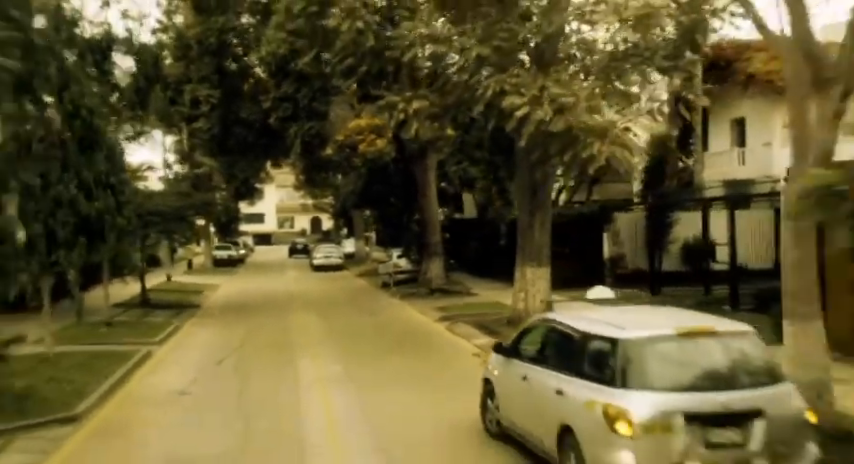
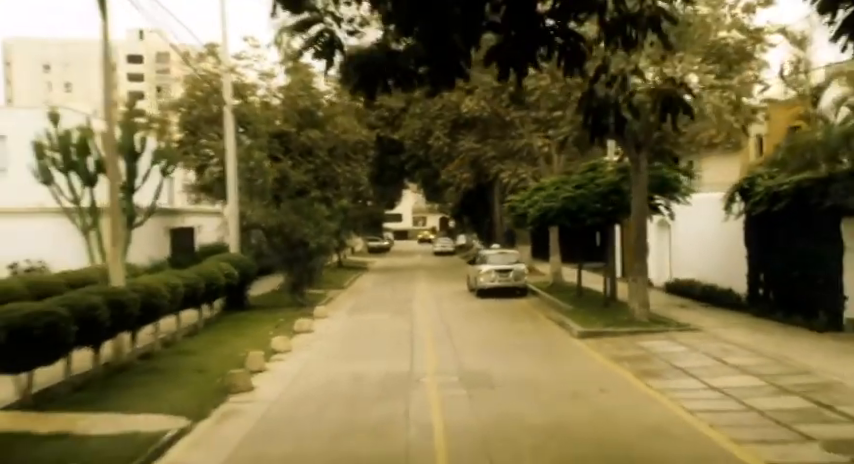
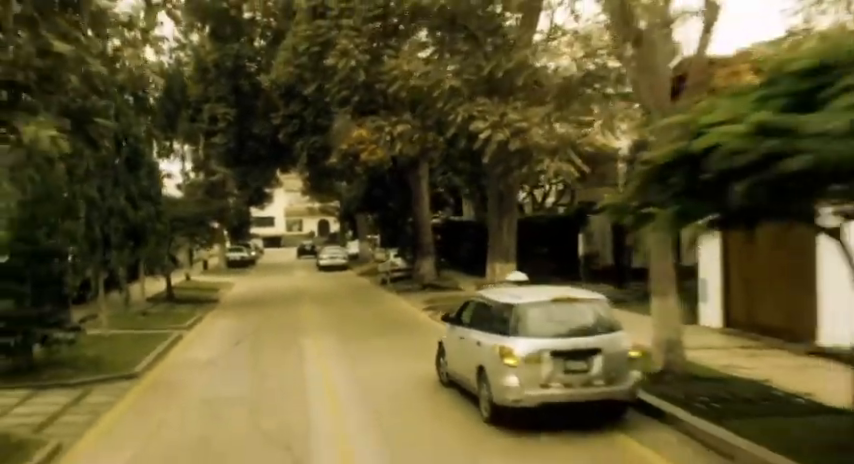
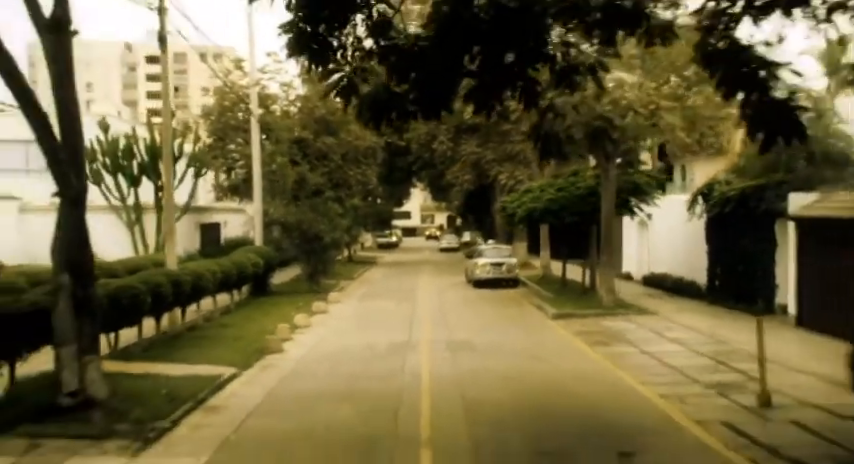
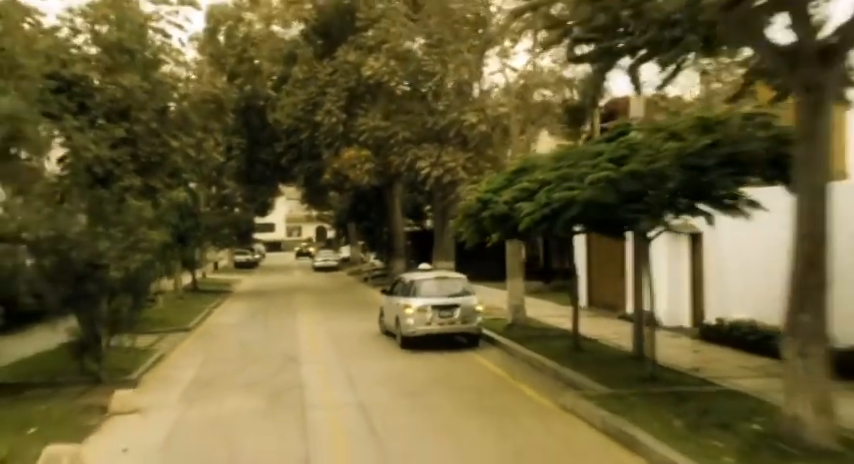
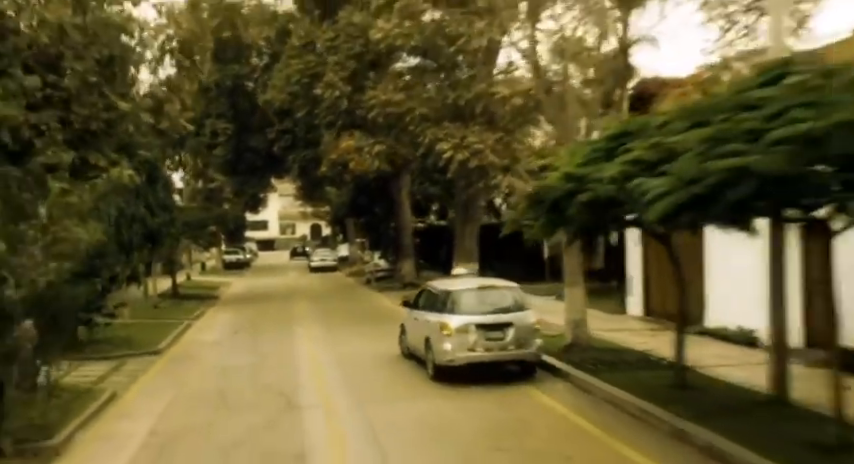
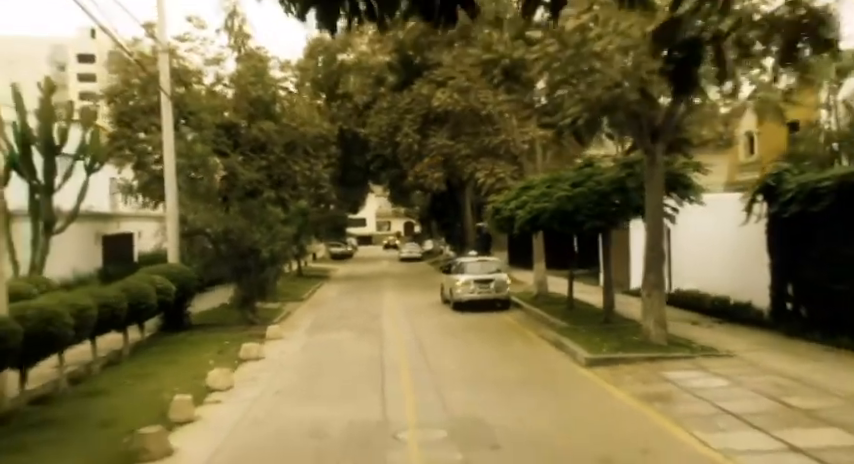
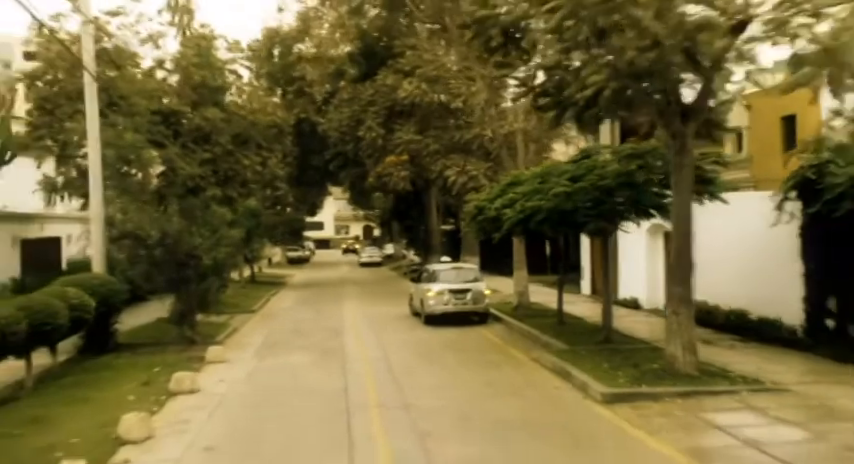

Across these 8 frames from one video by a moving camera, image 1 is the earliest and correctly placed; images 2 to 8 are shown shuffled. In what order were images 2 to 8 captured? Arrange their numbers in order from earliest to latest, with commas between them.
3, 6, 5, 8, 7, 2, 4
